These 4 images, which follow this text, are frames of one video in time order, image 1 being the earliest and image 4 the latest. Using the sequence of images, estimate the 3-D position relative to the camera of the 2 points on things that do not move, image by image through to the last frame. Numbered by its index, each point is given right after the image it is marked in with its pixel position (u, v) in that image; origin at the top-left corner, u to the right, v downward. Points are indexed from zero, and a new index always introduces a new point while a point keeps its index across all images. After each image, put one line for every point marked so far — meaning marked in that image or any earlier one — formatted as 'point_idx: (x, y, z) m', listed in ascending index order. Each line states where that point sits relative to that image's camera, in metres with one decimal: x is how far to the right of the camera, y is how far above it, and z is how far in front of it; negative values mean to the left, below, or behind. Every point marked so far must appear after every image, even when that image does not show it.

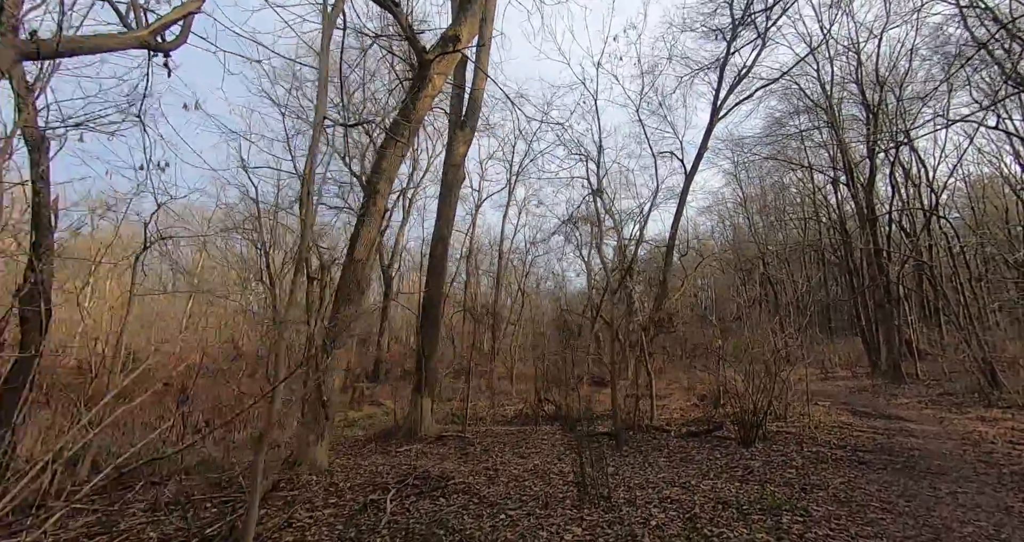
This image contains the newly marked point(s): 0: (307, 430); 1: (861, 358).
0: (-1.9, -1.5, +4.8) m
1: (+12.4, -3.1, +18.5) m
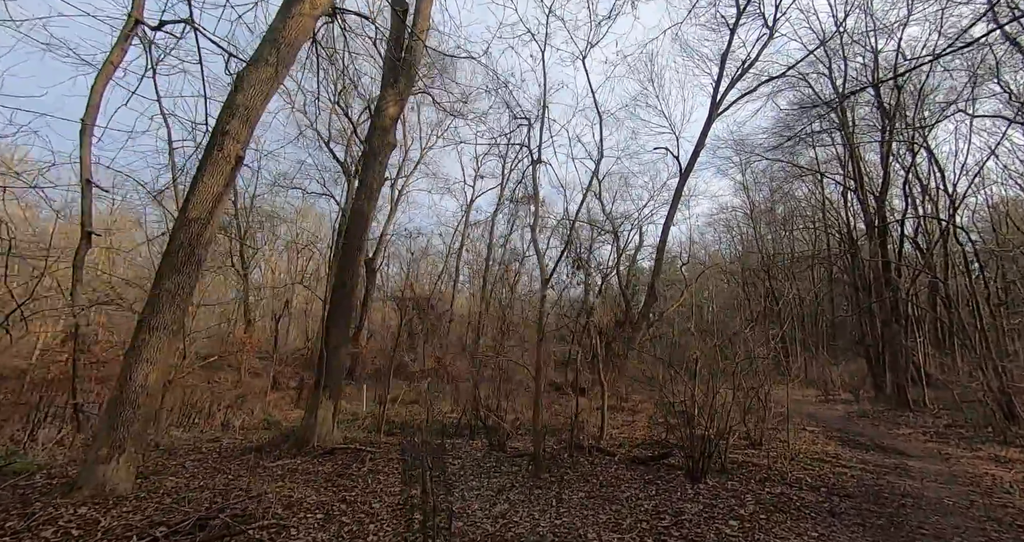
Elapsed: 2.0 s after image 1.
0: (-2.9, -1.2, +3.7) m
1: (+11.5, -3.5, +17.1) m
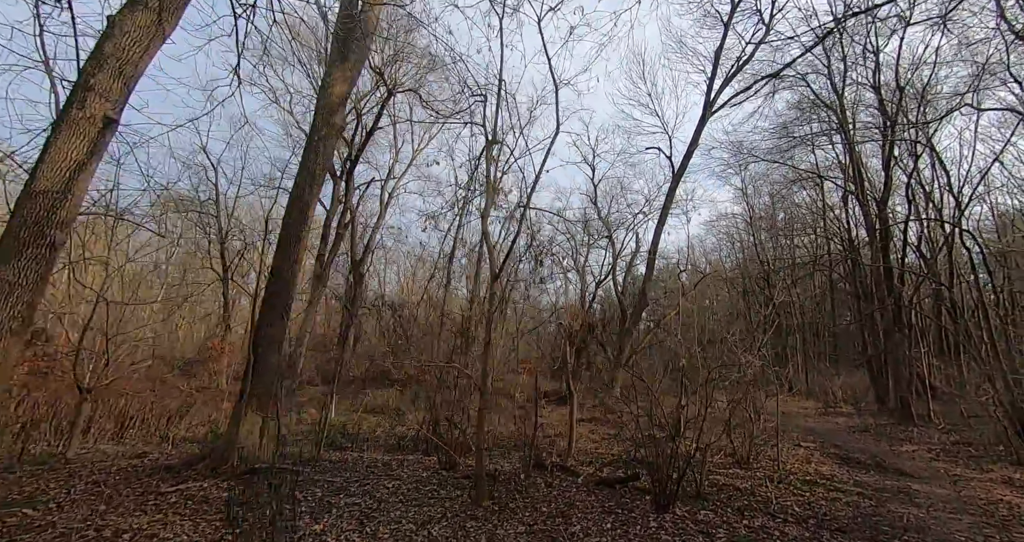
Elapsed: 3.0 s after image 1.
0: (-3.4, -1.1, +3.0) m
1: (+11.0, -3.8, +16.3) m
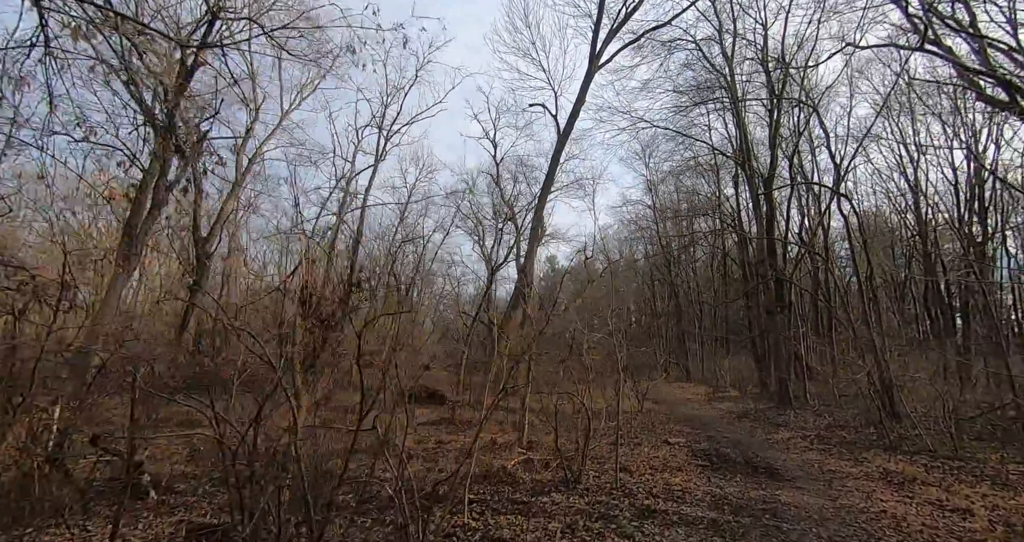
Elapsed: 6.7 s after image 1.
0: (-5.1, -0.6, +0.3) m
1: (+7.1, -3.1, +15.7) m
